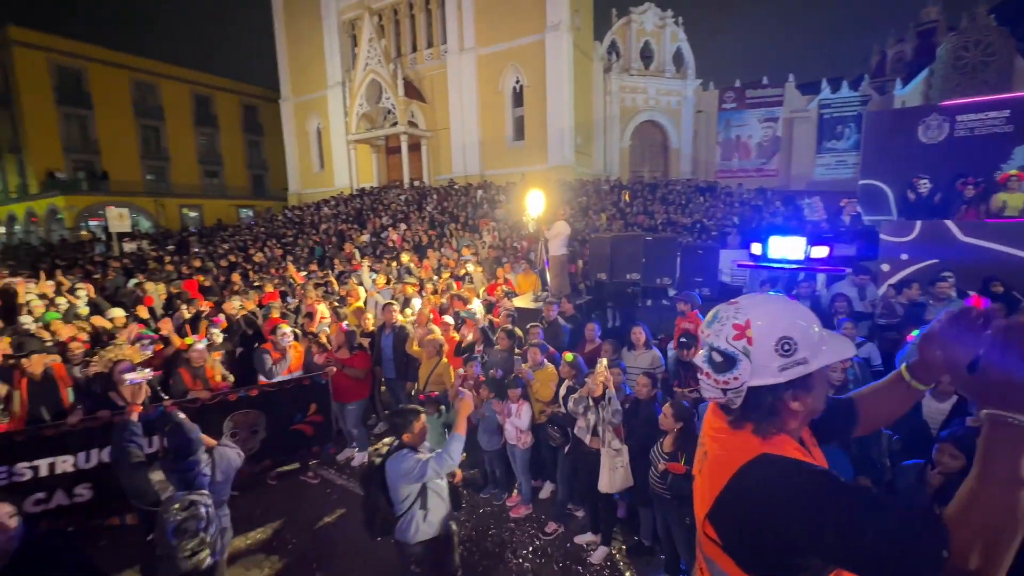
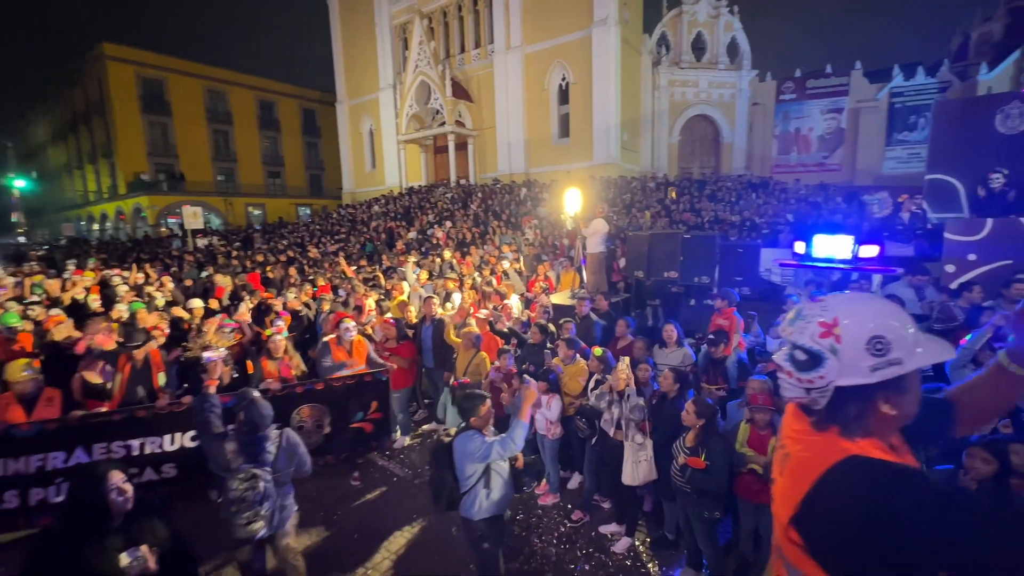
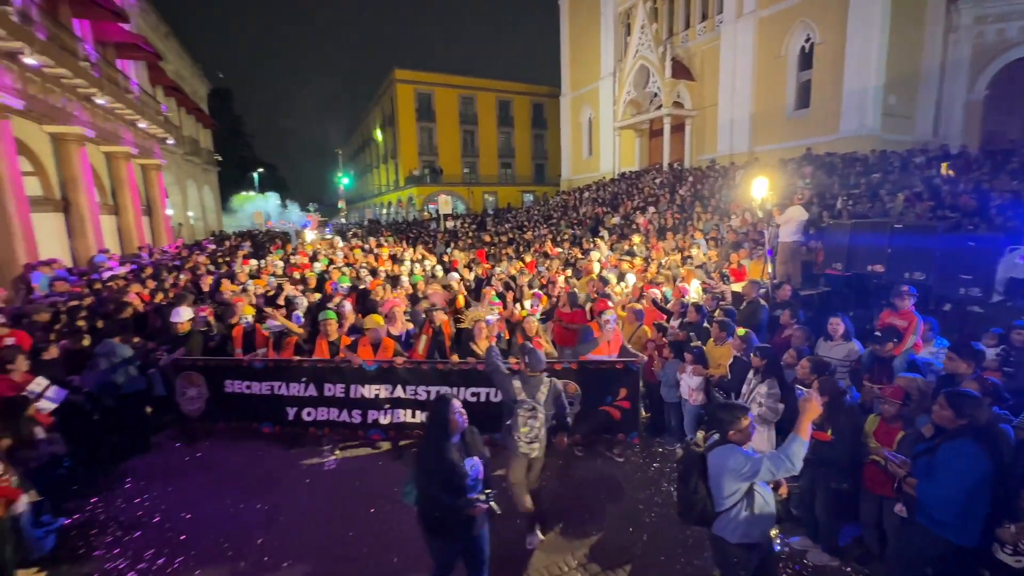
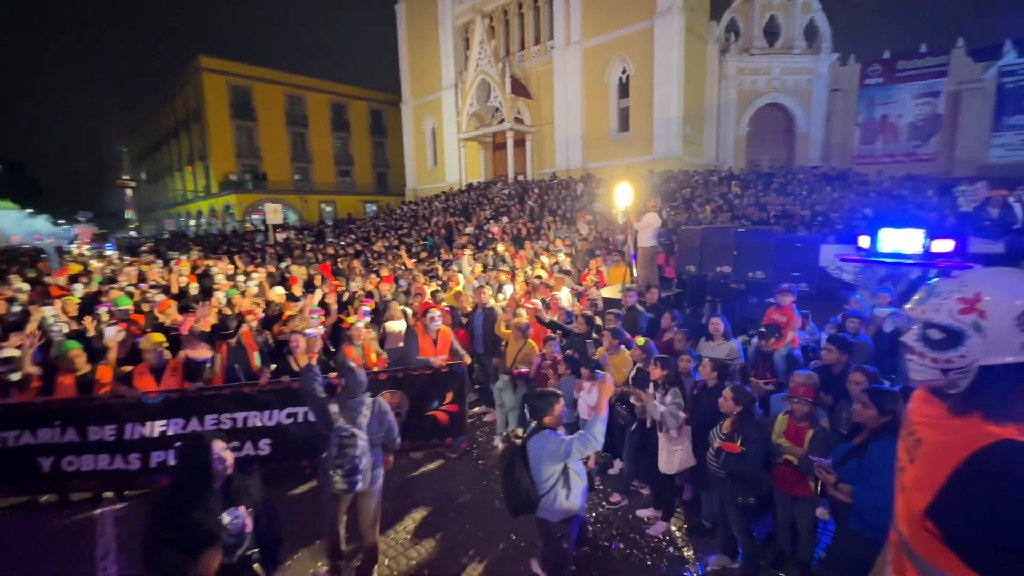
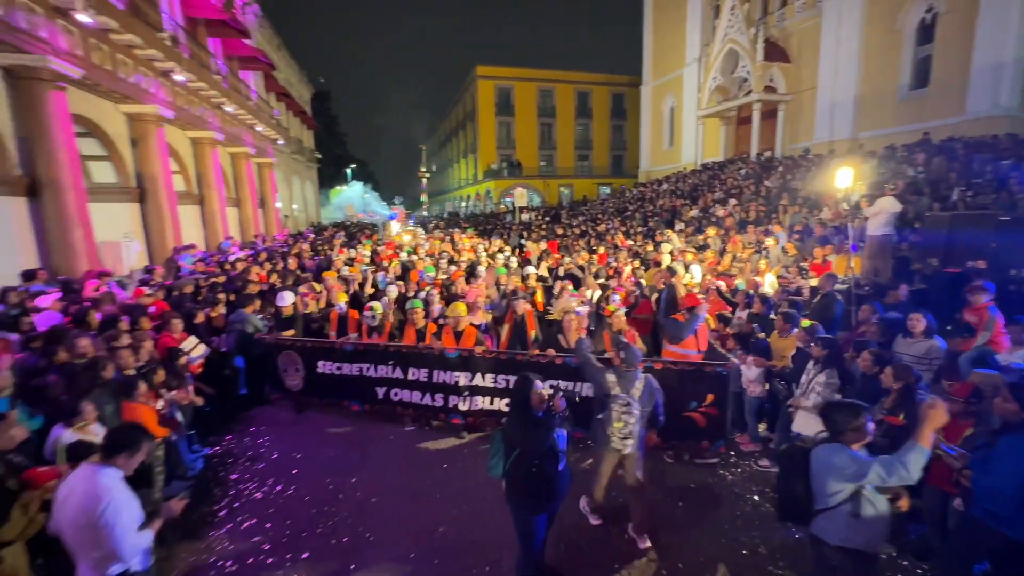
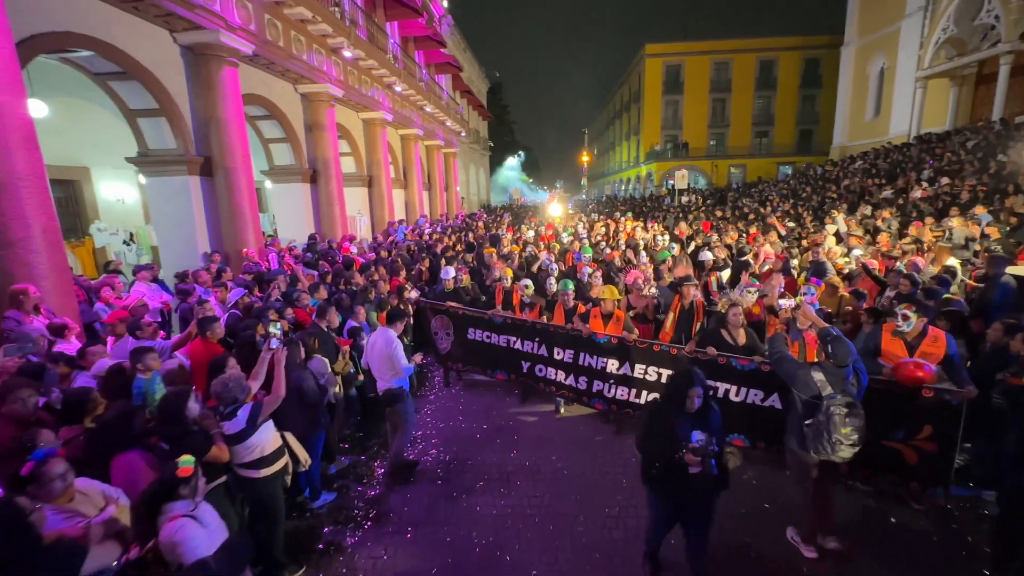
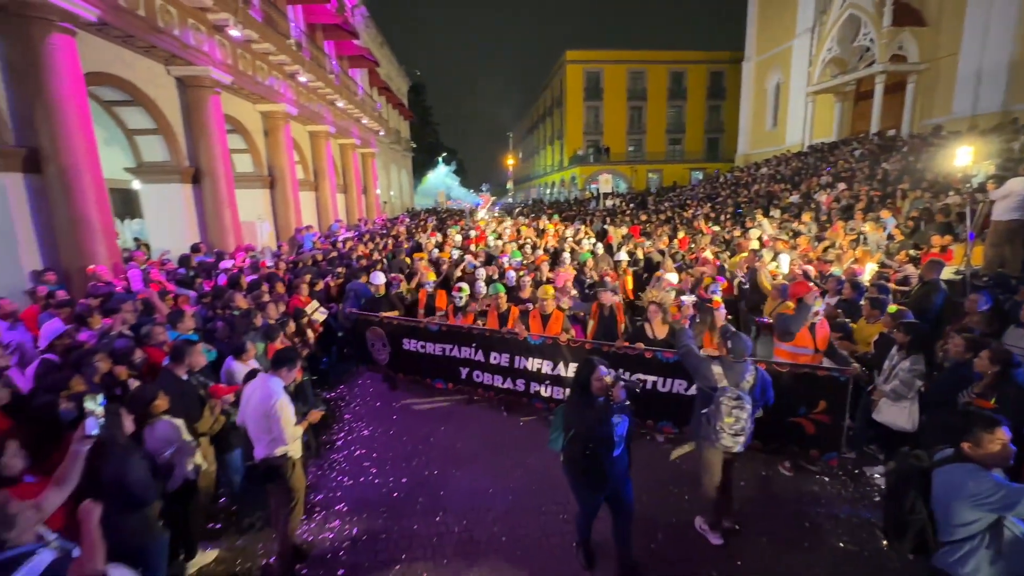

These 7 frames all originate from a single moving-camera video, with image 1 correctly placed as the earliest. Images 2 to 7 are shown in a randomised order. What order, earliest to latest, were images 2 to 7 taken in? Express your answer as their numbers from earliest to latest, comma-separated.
2, 4, 3, 5, 7, 6
